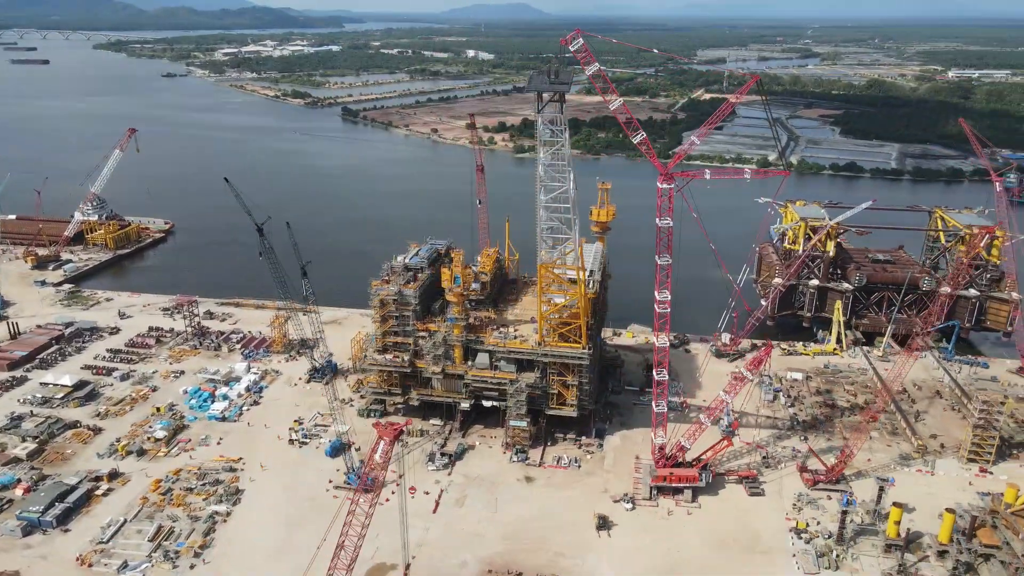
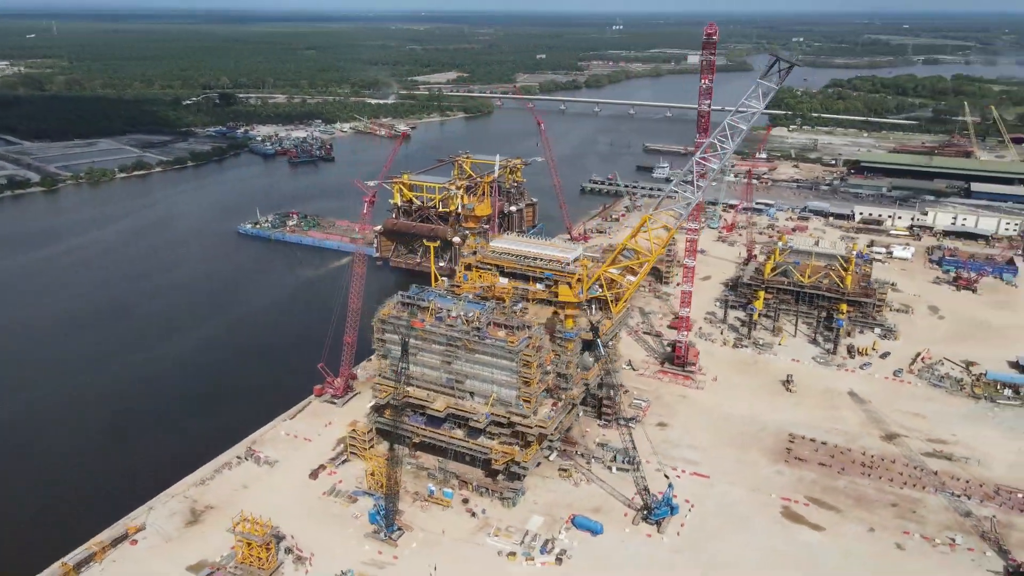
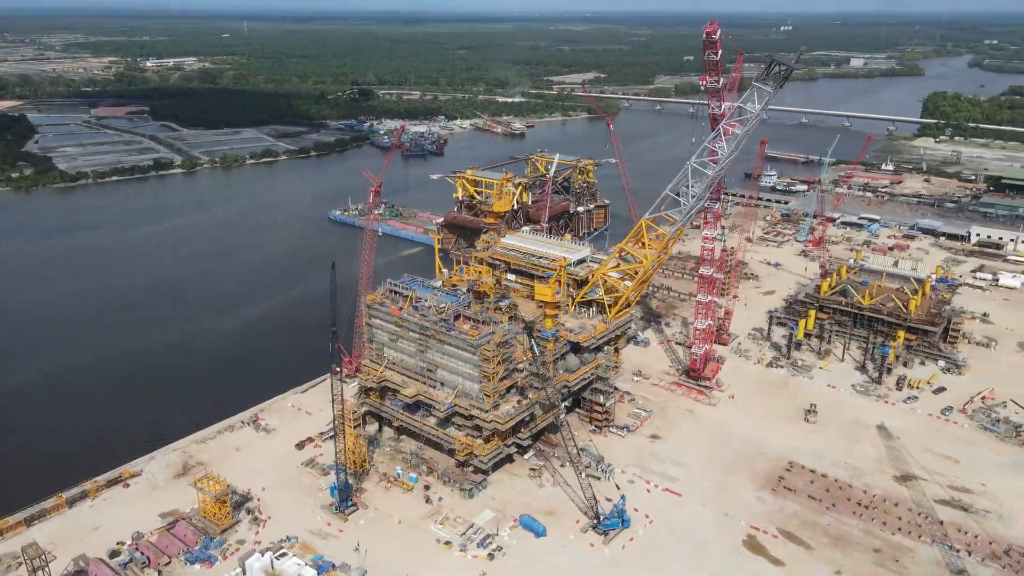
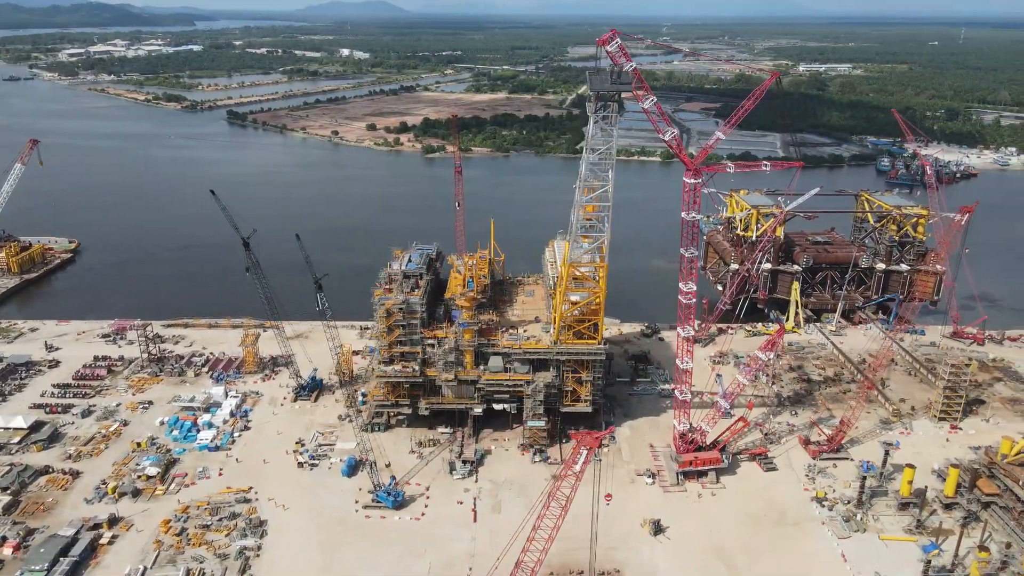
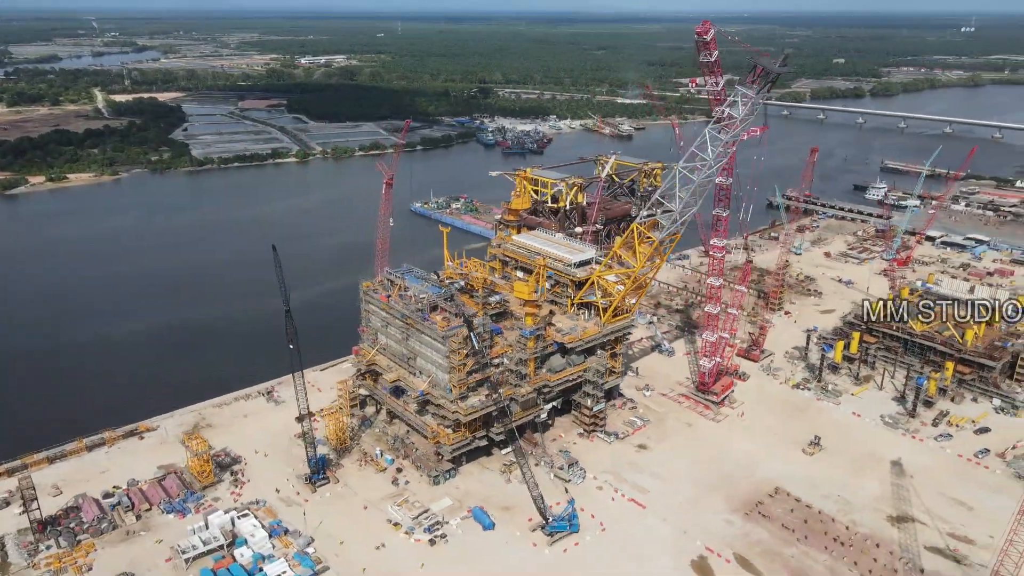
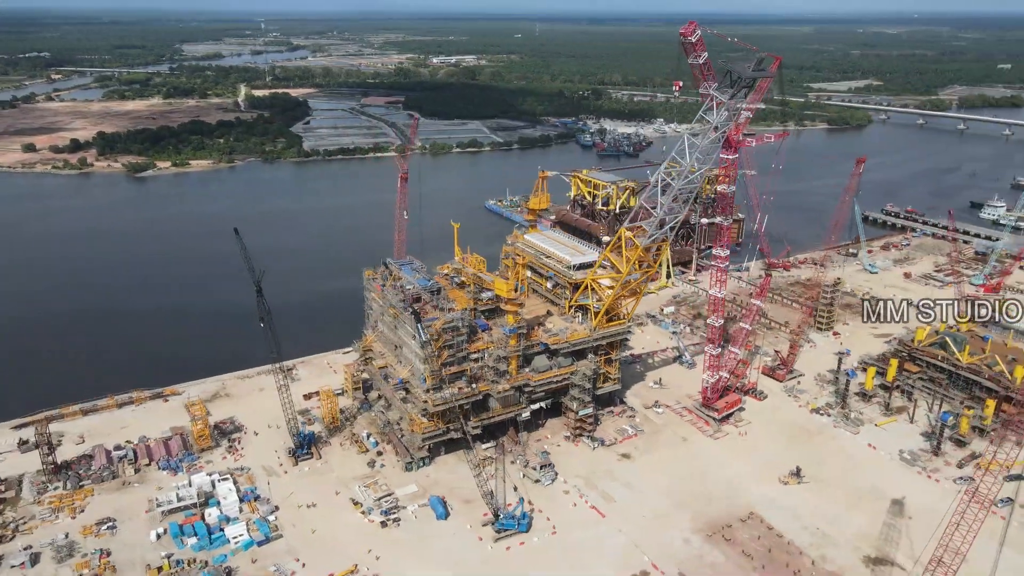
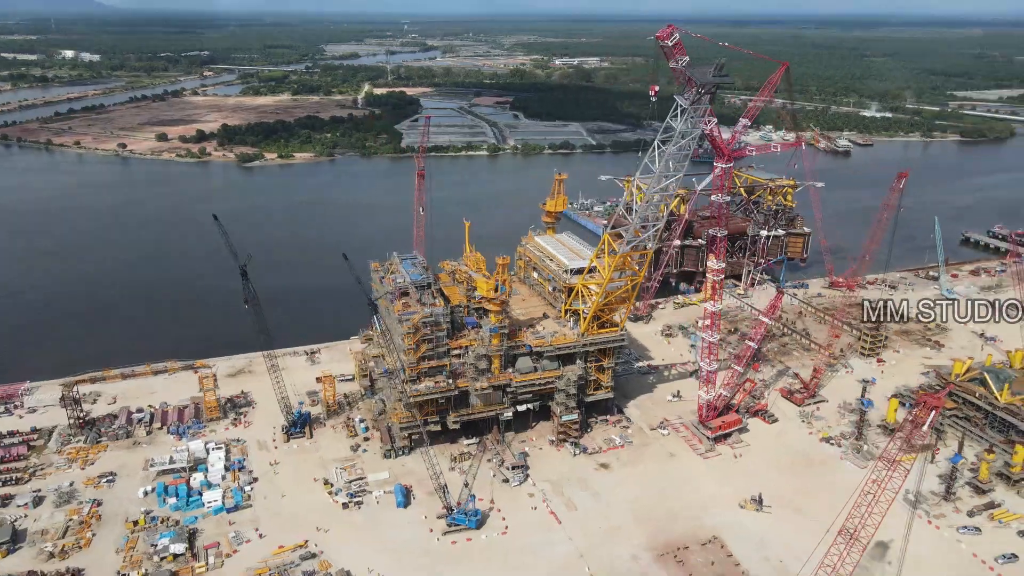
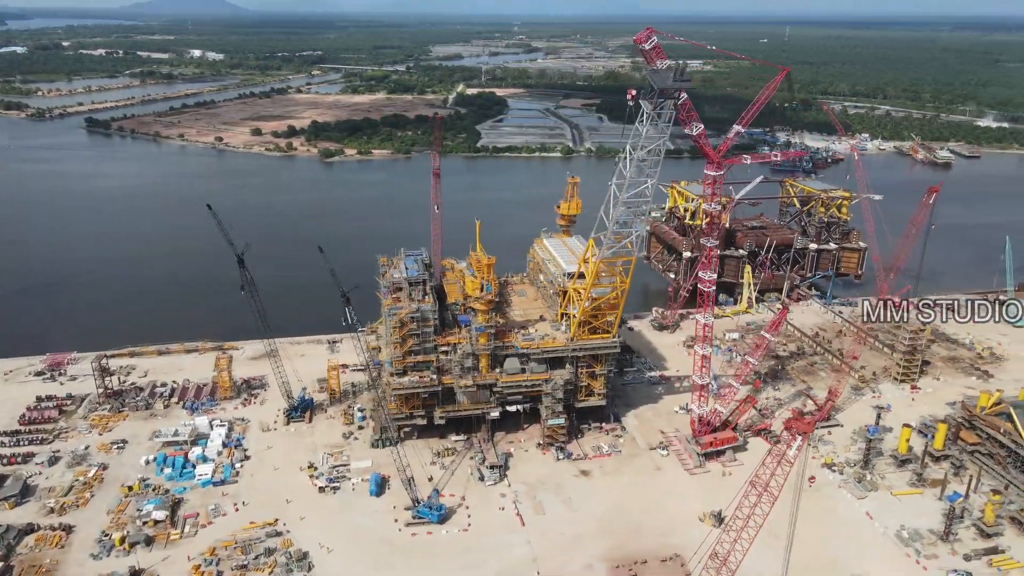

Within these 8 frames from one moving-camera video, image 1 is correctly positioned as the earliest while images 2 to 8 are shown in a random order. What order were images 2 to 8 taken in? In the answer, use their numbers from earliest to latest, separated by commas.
4, 8, 7, 6, 5, 3, 2
